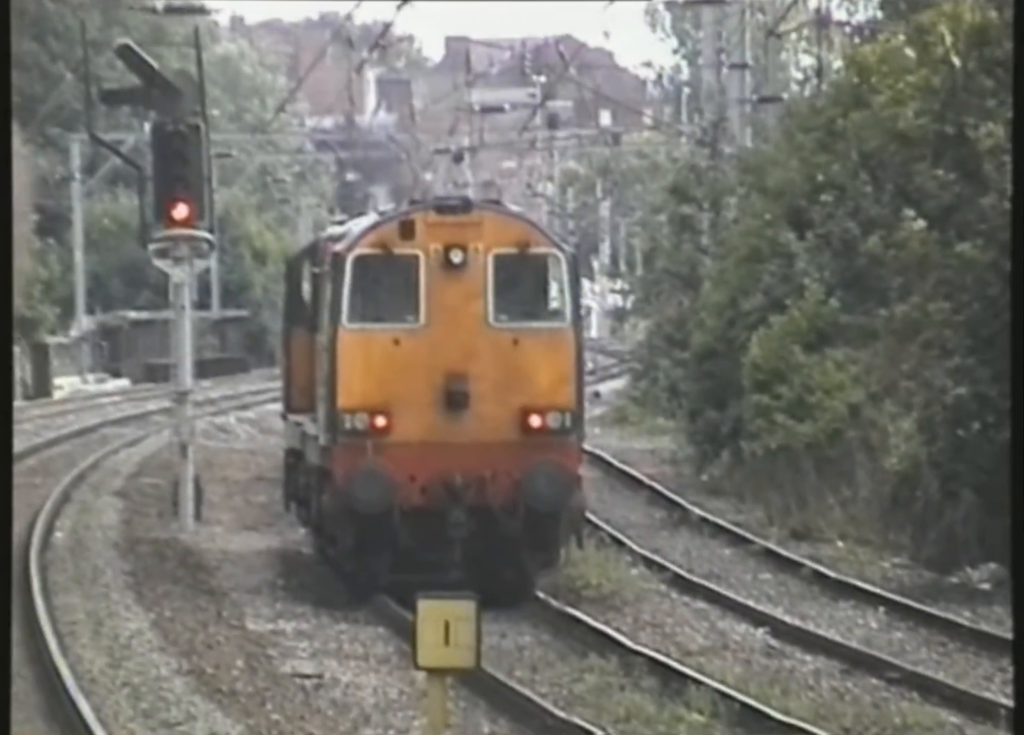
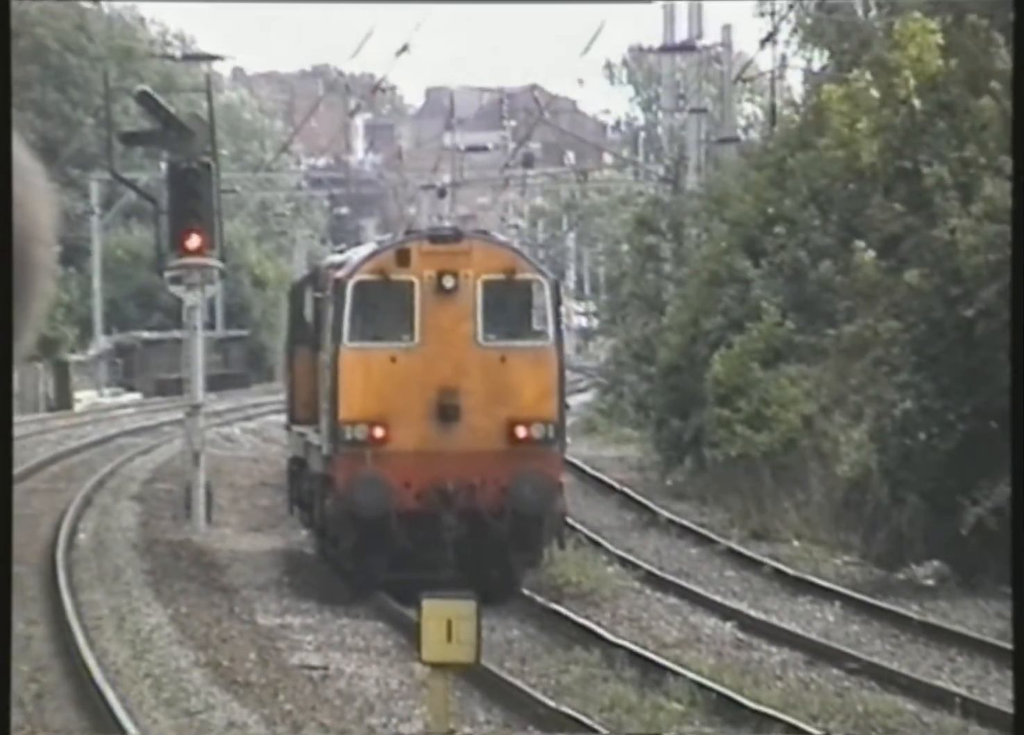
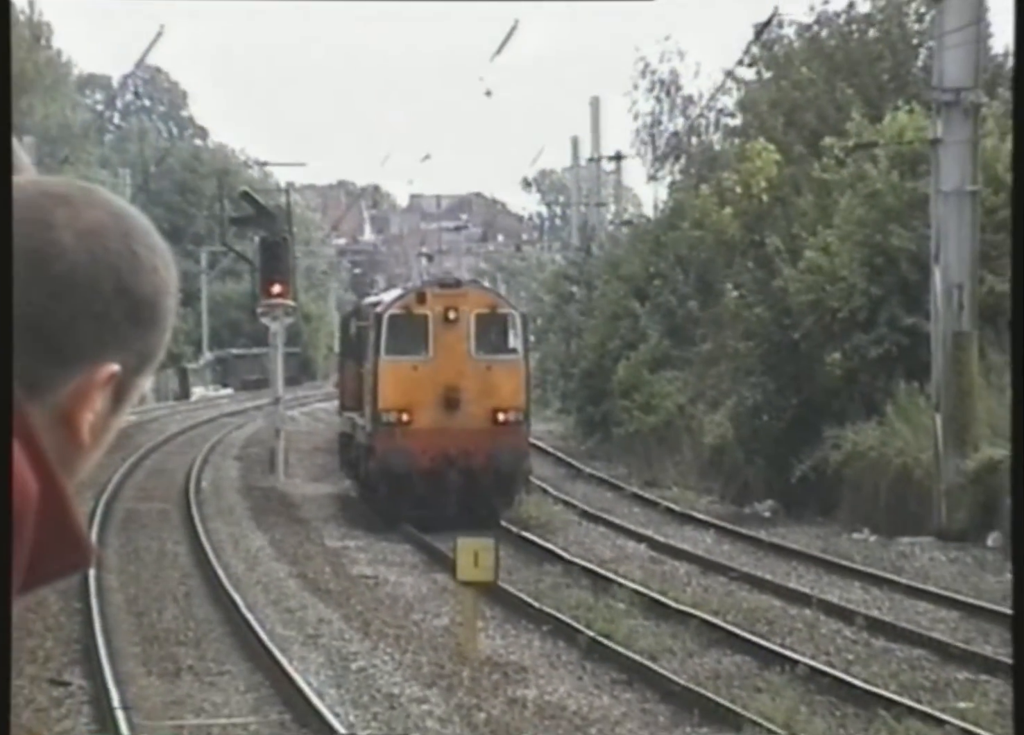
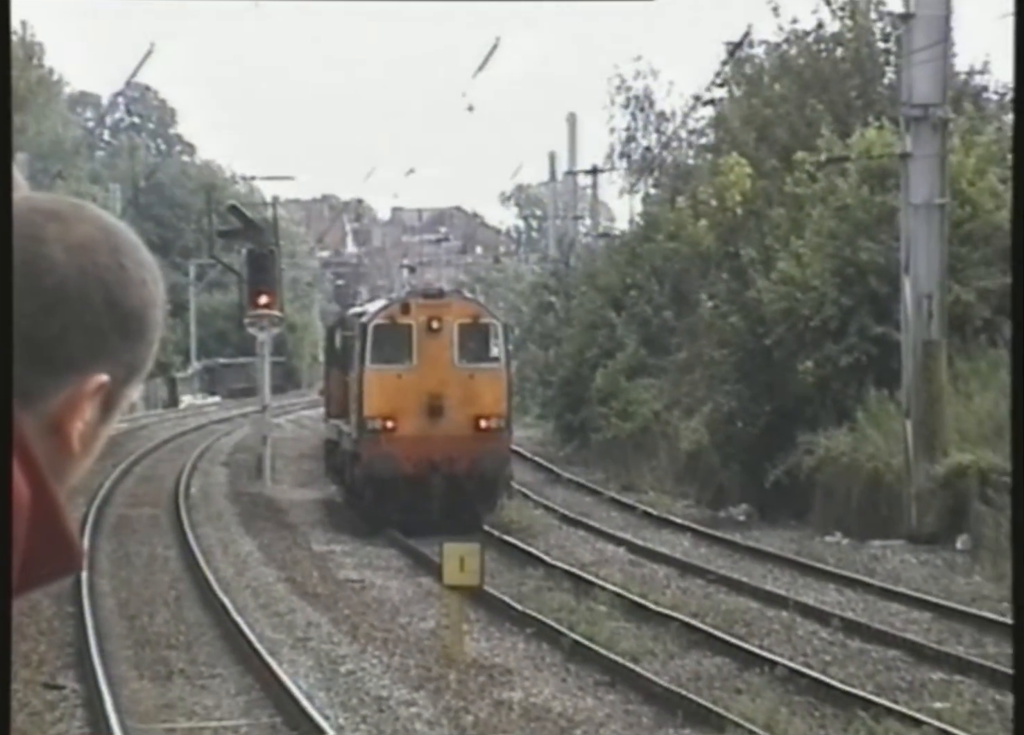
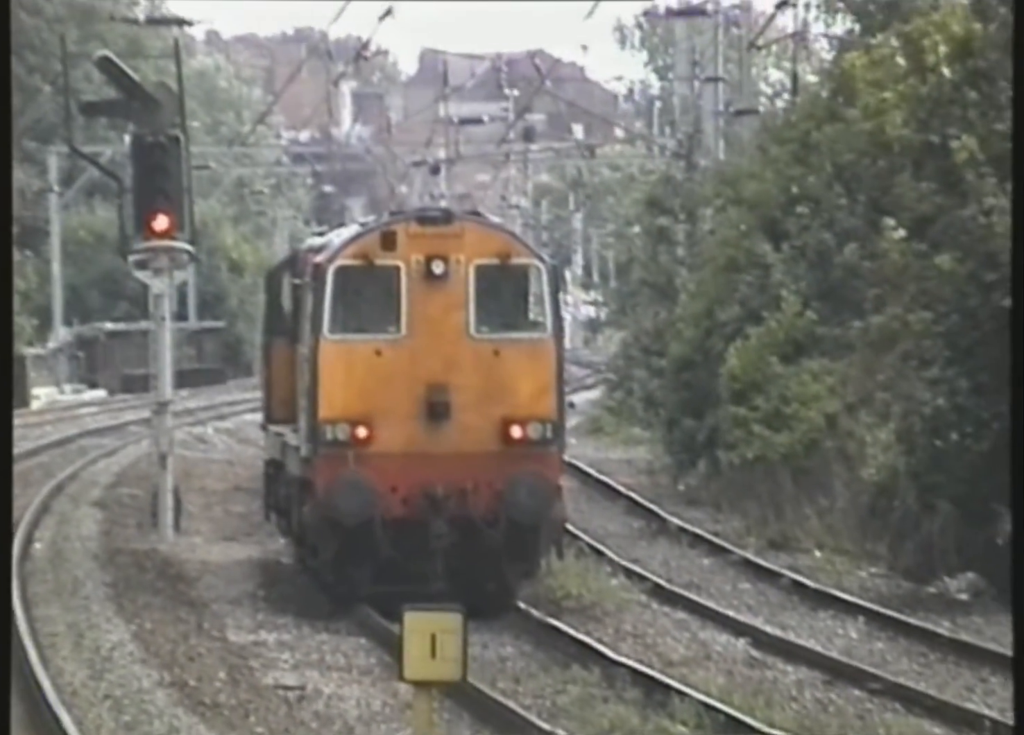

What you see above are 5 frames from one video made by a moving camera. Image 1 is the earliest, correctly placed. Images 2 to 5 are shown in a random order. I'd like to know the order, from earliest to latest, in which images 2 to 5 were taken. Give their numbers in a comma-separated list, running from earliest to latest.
5, 2, 3, 4
